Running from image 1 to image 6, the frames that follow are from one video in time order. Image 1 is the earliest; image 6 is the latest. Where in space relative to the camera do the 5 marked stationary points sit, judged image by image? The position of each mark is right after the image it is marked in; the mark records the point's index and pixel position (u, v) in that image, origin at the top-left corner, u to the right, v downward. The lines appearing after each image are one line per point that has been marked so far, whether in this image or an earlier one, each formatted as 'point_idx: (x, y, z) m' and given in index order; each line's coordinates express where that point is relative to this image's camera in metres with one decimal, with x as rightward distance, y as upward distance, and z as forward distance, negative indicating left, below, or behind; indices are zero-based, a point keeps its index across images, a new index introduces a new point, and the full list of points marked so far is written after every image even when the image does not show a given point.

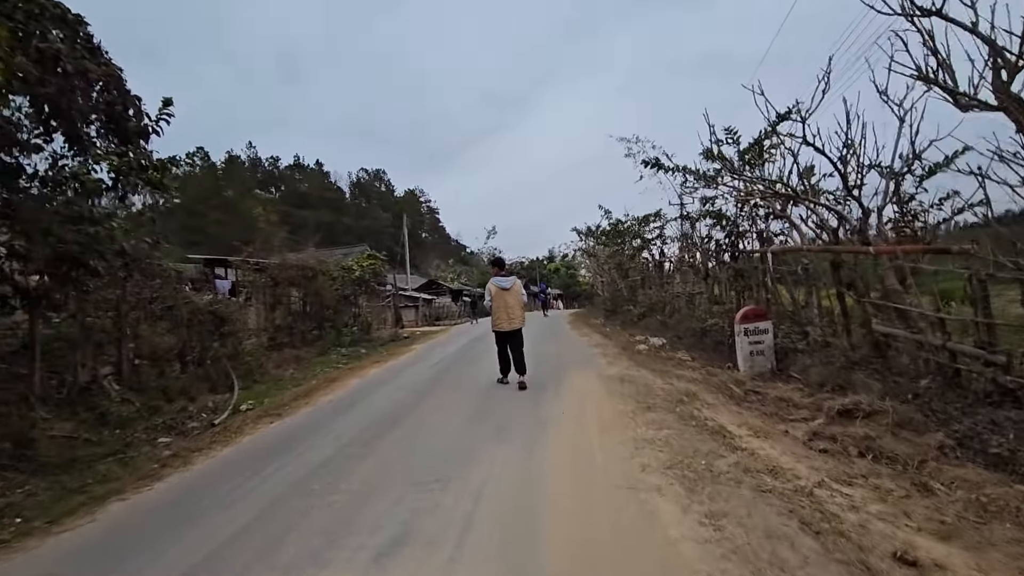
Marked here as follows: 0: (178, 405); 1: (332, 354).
0: (-6.0, -2.1, +9.3) m
1: (-5.3, -1.9, +15.2) m
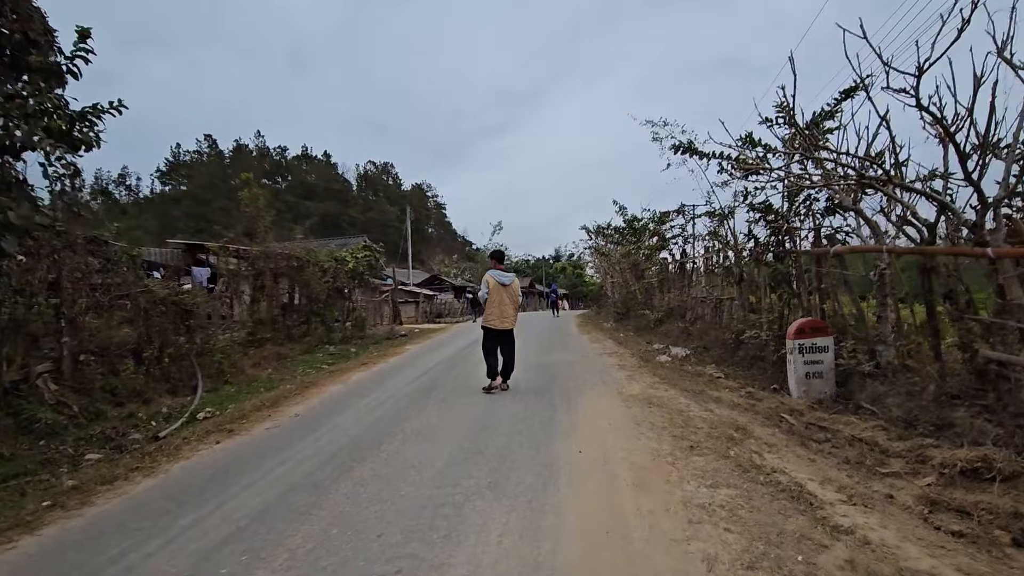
0: (-6.0, -1.9, +8.0) m
1: (-5.2, -1.7, +13.9) m
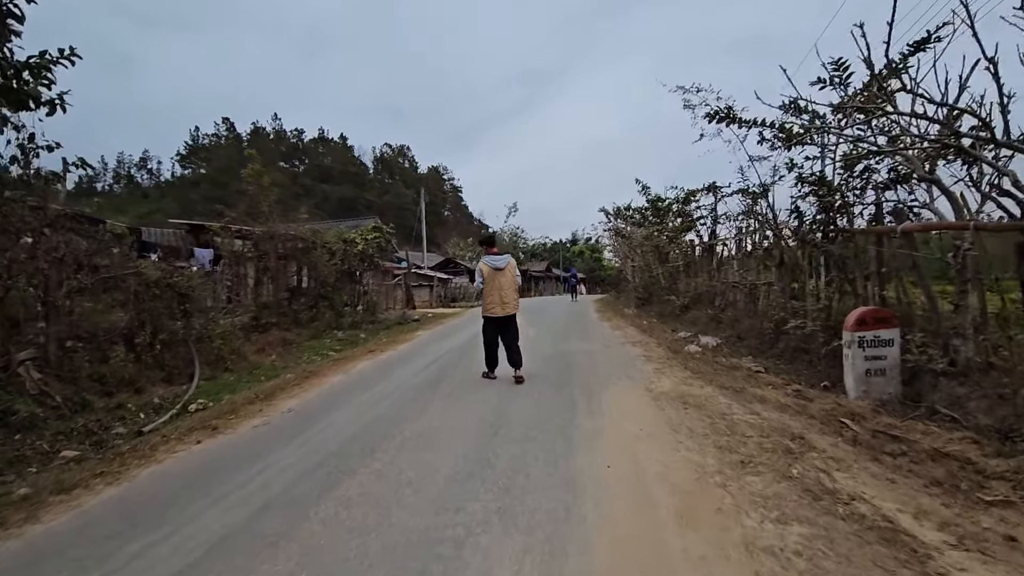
0: (-5.8, -1.6, +7.5) m
1: (-4.8, -1.3, +13.3) m
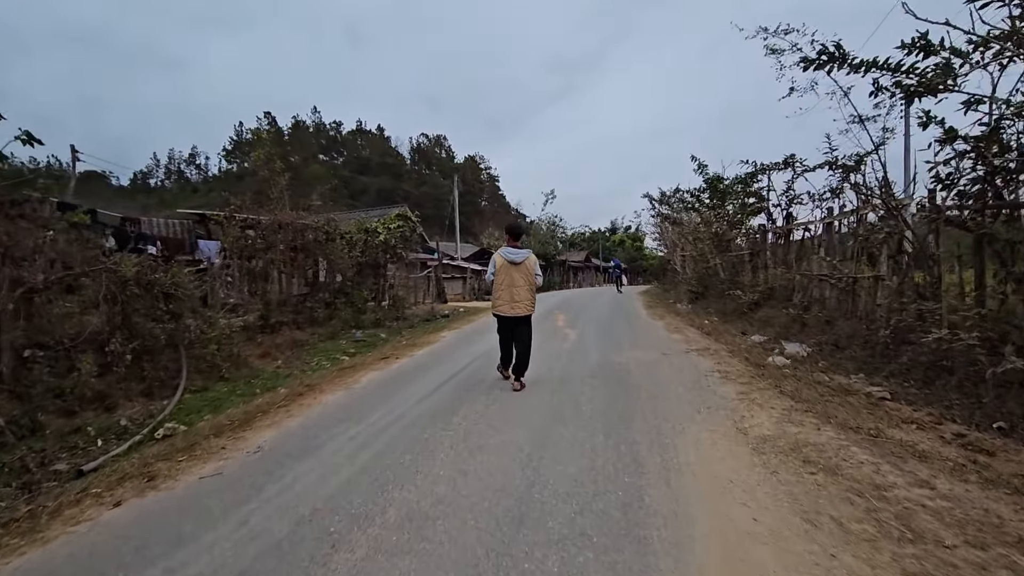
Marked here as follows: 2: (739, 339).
0: (-5.3, -1.6, +6.3) m
1: (-3.9, -1.2, +12.0) m
2: (+4.0, -0.9, +9.0) m
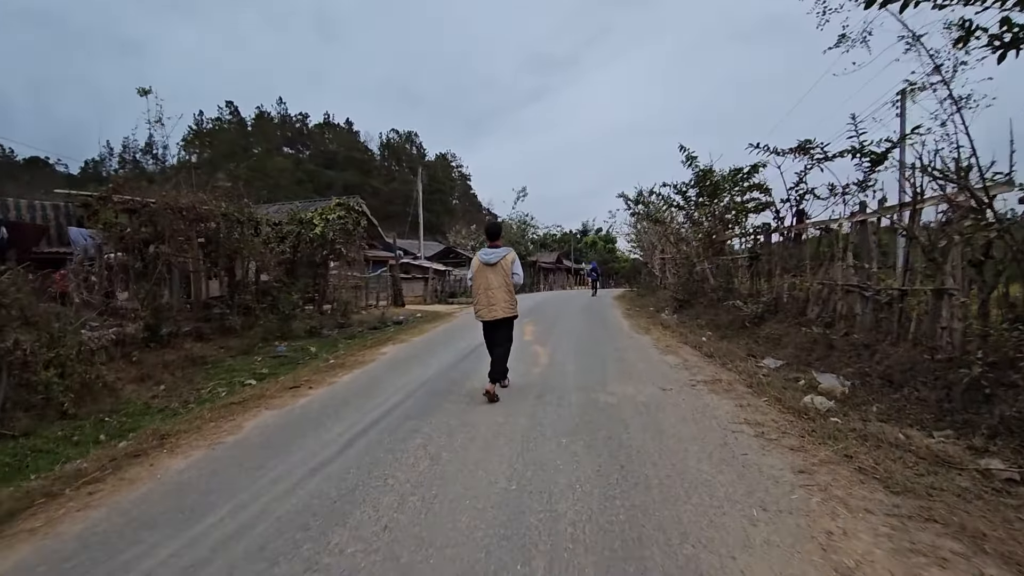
0: (-5.8, -1.7, +4.0) m
1: (-4.7, -1.2, +9.8) m
2: (+3.3, -1.1, +7.2) m
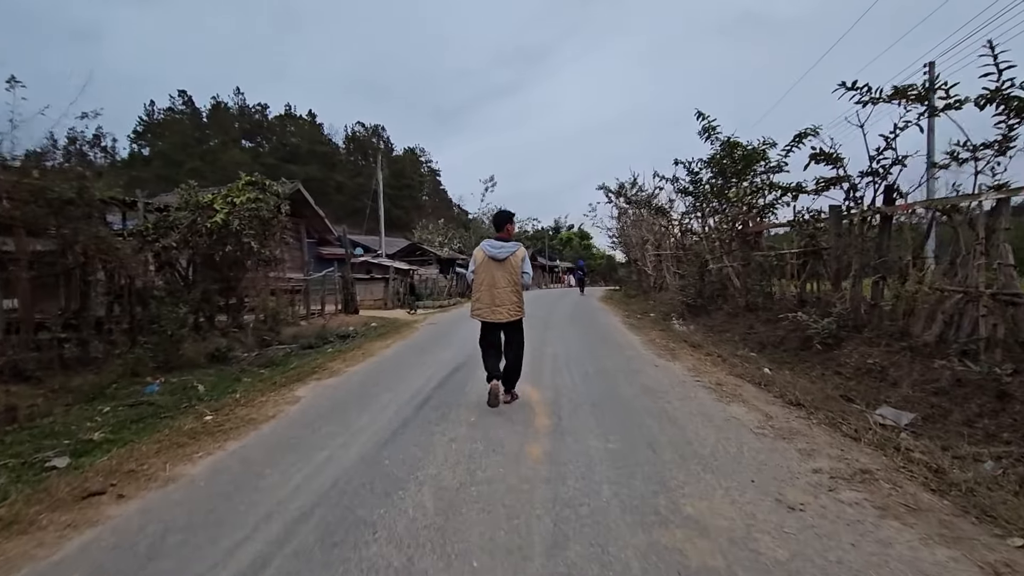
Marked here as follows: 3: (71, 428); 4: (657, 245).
0: (-5.8, -1.9, +0.8) m
1: (-5.0, -1.4, +6.6) m
2: (+3.2, -1.2, +4.5) m
3: (-4.8, -1.5, +5.6) m
4: (+5.0, +1.7, +18.5) m
